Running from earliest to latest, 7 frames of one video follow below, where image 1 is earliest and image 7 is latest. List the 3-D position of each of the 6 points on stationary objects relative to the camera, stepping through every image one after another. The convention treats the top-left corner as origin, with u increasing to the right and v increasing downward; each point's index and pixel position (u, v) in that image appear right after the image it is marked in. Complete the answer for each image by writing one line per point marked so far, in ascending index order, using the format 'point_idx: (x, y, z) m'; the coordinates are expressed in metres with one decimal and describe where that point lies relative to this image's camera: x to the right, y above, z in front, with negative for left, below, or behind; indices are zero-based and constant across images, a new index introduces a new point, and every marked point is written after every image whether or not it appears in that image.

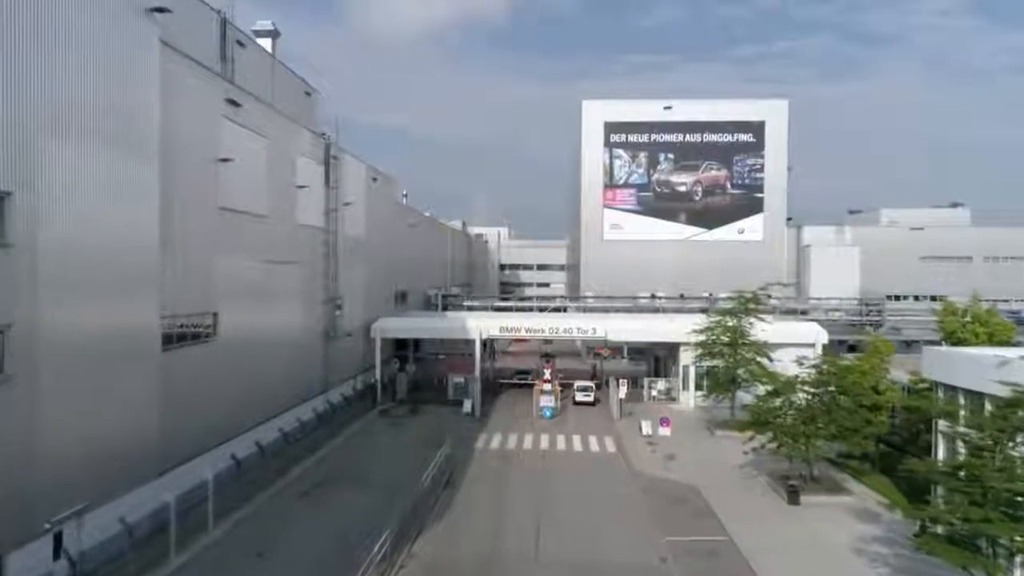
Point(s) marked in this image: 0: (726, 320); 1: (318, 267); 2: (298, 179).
0: (+5.3, -0.8, +19.0) m
1: (-4.7, +0.5, +18.7) m
2: (-4.8, +2.4, +17.1) m
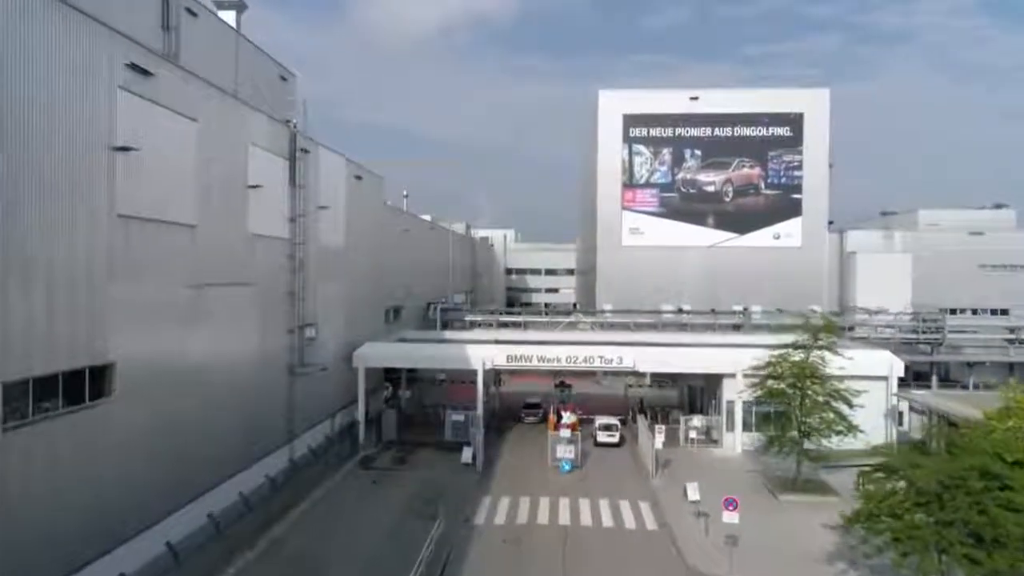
0: (+5.5, -1.3, +15.2) m
1: (-4.5, 0.0, +15.0) m
2: (-4.6, +1.9, +13.4) m
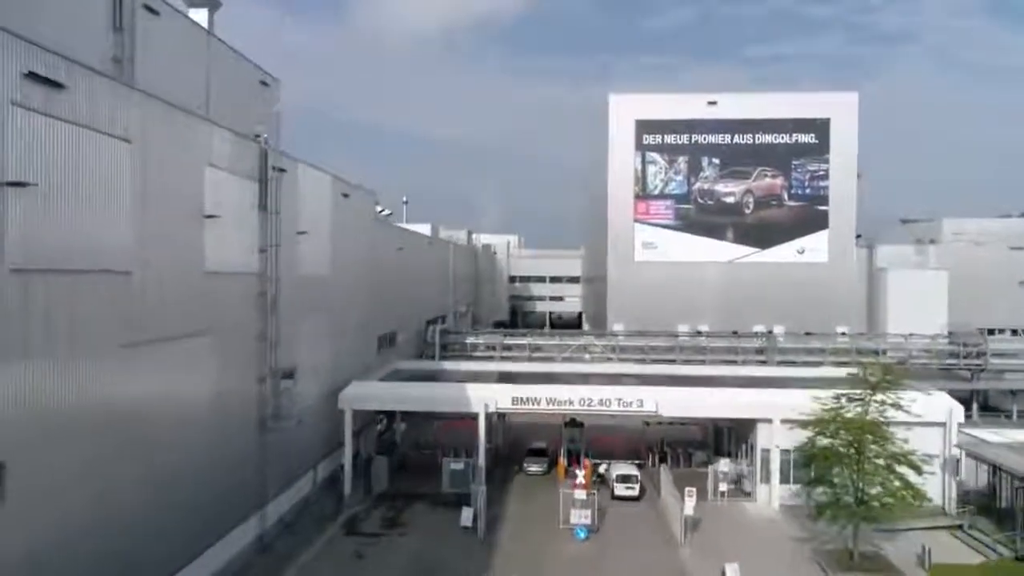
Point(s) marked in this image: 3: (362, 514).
0: (+5.7, -2.0, +13.1) m
1: (-4.4, -0.7, +12.9) m
2: (-4.5, +1.2, +11.3) m
3: (-3.0, -4.5, +15.4) m
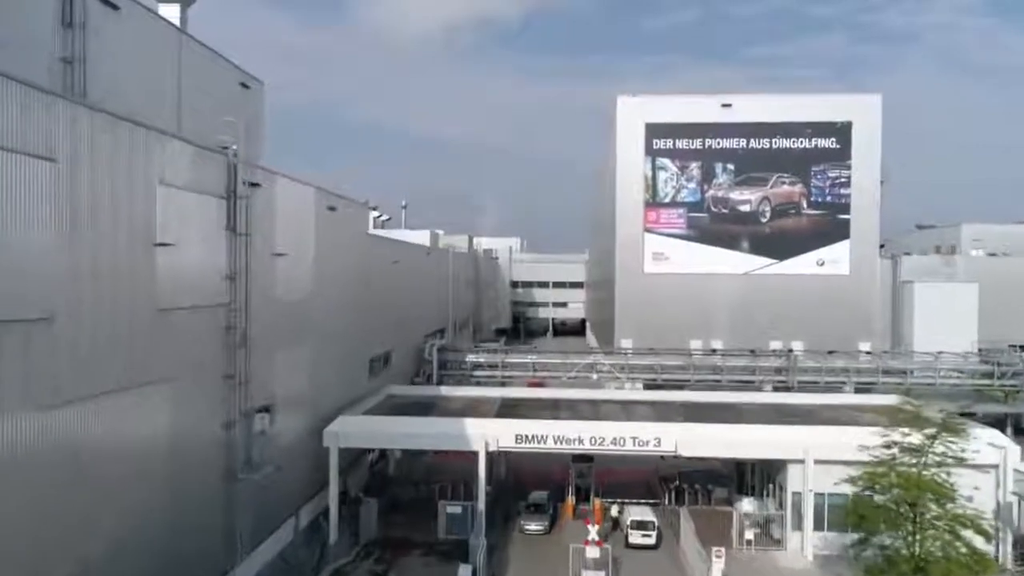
0: (+5.7, -2.5, +11.4) m
1: (-4.3, -1.2, +11.2) m
2: (-4.4, +0.7, +9.6) m
3: (-3.0, -5.0, +13.8) m
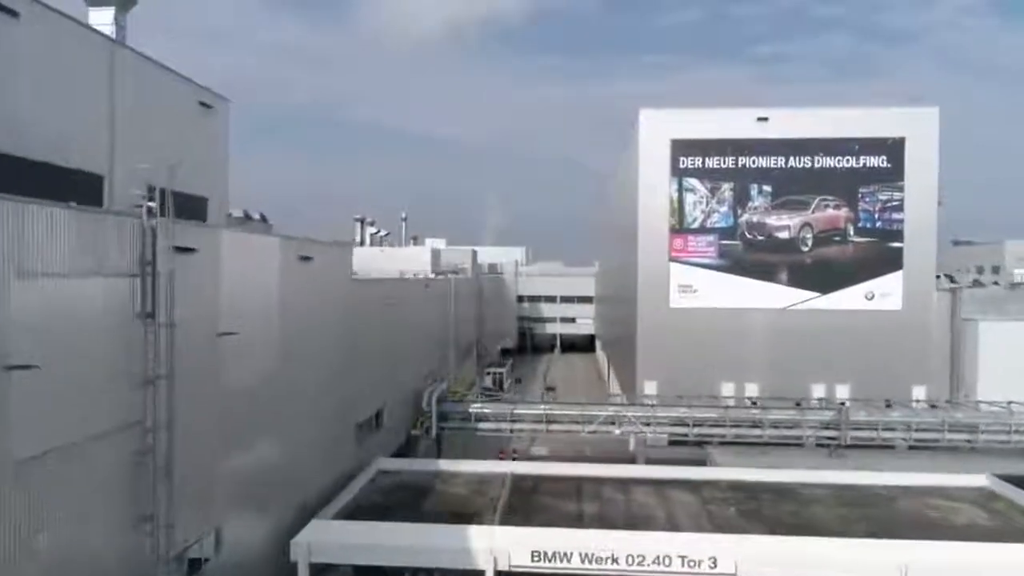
0: (+5.9, -3.7, +8.3) m
1: (-4.1, -2.4, +8.2) m
2: (-4.2, -0.4, +6.6) m
3: (-2.7, -6.2, +10.7) m
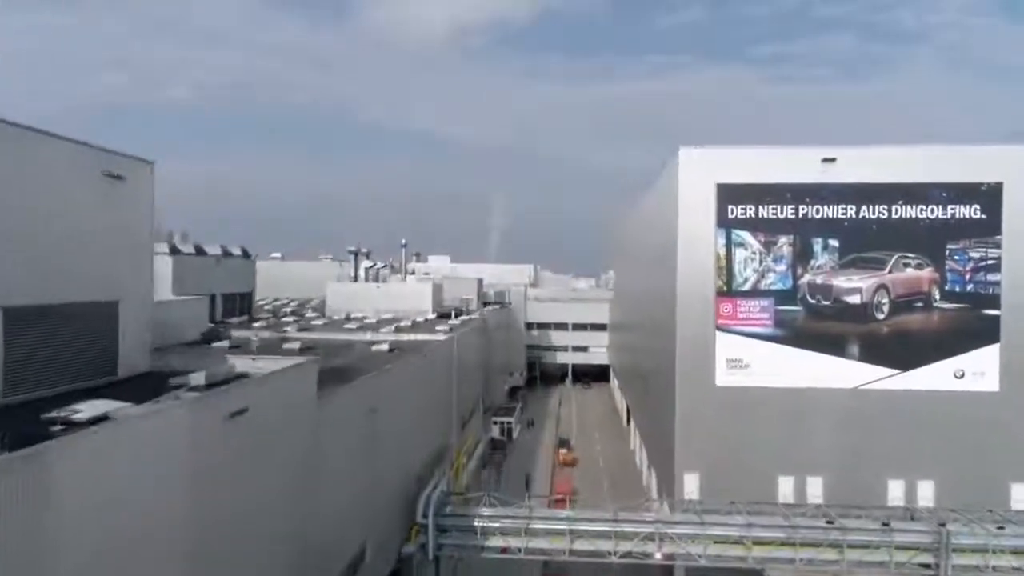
0: (+6.2, -5.7, +4.1) m
1: (-3.8, -4.4, +4.0) m
2: (-3.9, -2.5, +2.4) m
3: (-2.4, -8.2, +6.5) m
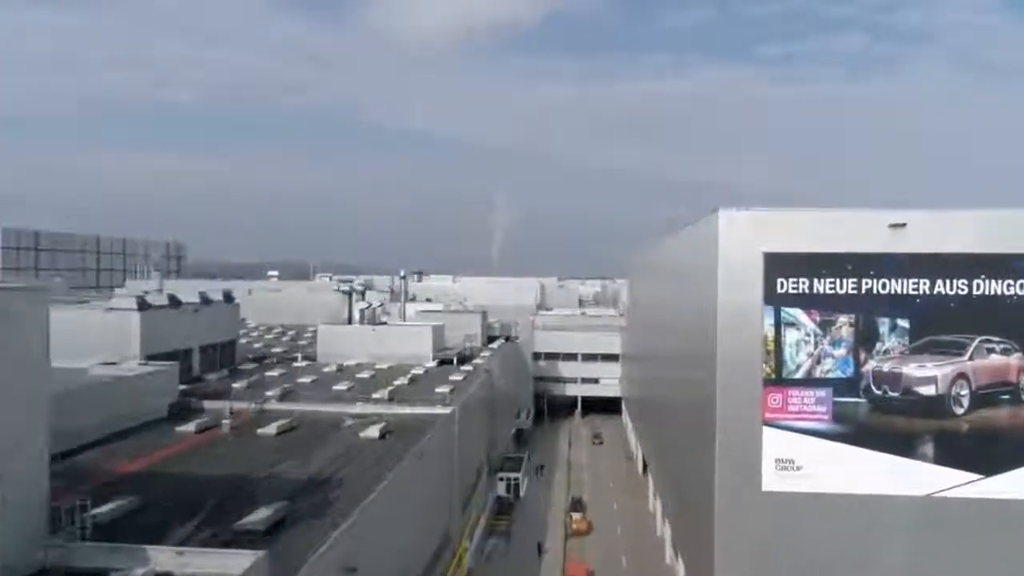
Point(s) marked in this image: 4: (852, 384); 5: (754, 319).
0: (+6.5, -7.7, +0.9) m
1: (-3.6, -6.4, +0.8) m
2: (-3.7, -4.5, -0.8) m
3: (-2.2, -10.3, +3.3) m
4: (+7.7, -2.2, +17.4) m
5: (+5.5, -0.7, +17.4) m
